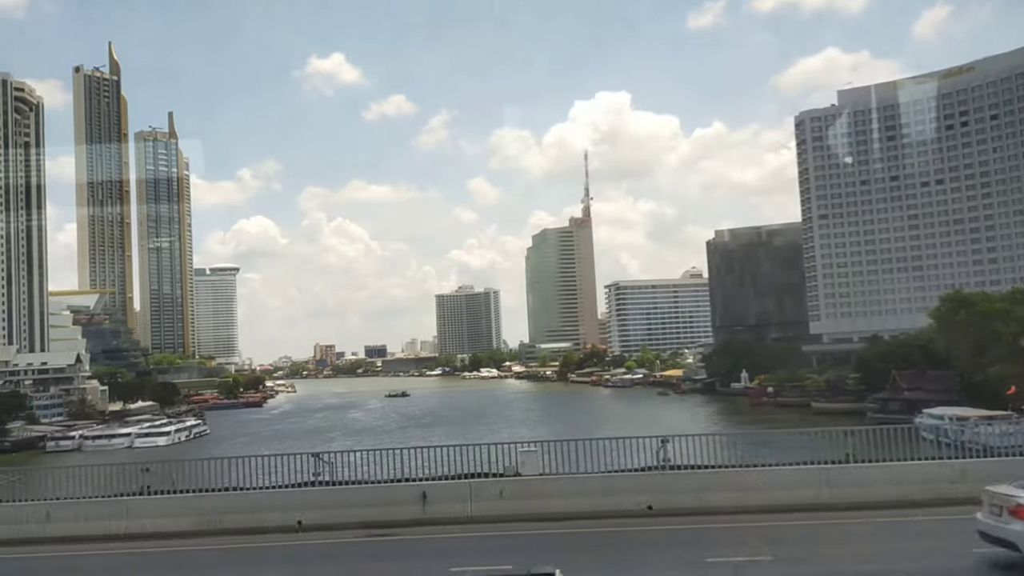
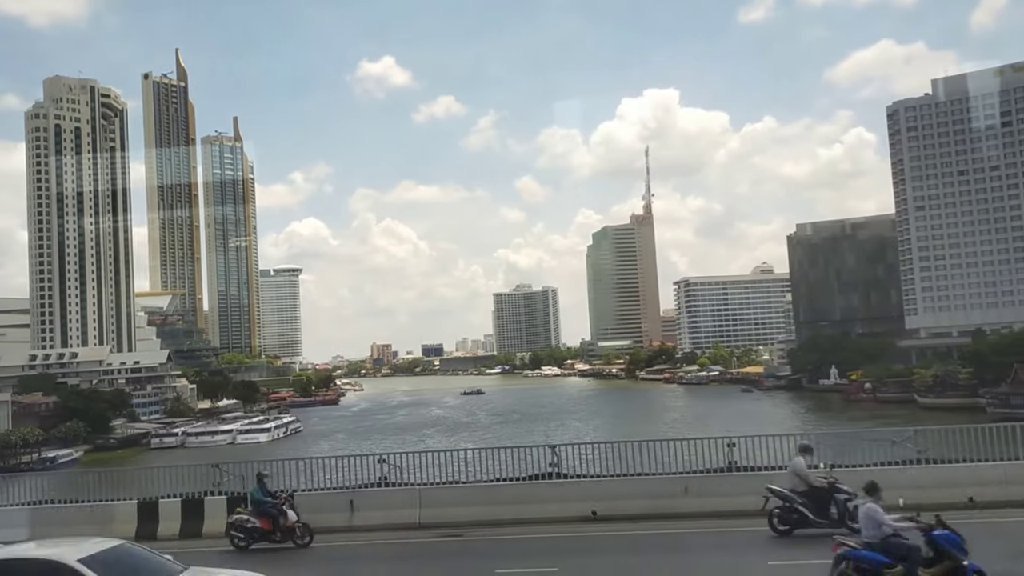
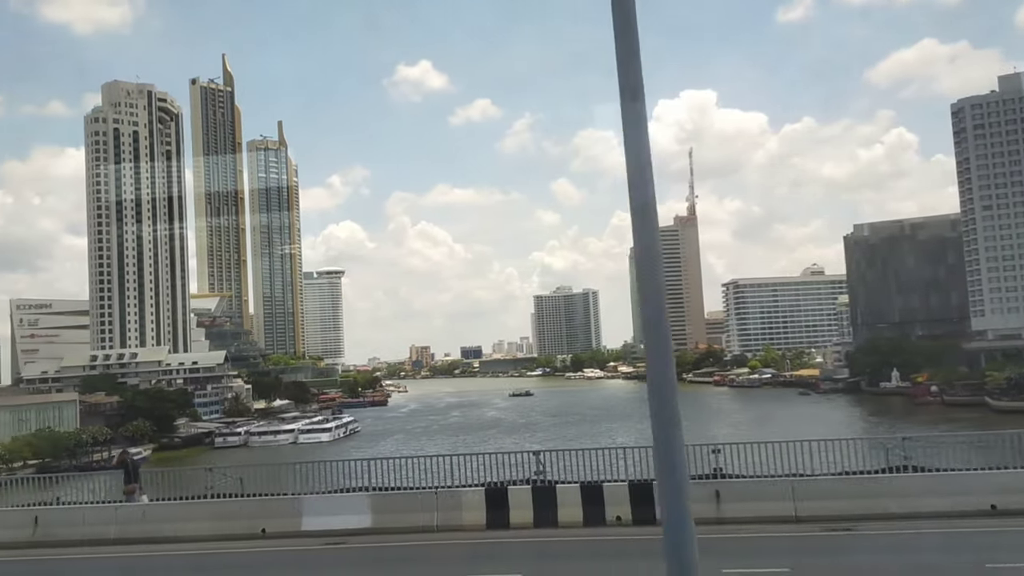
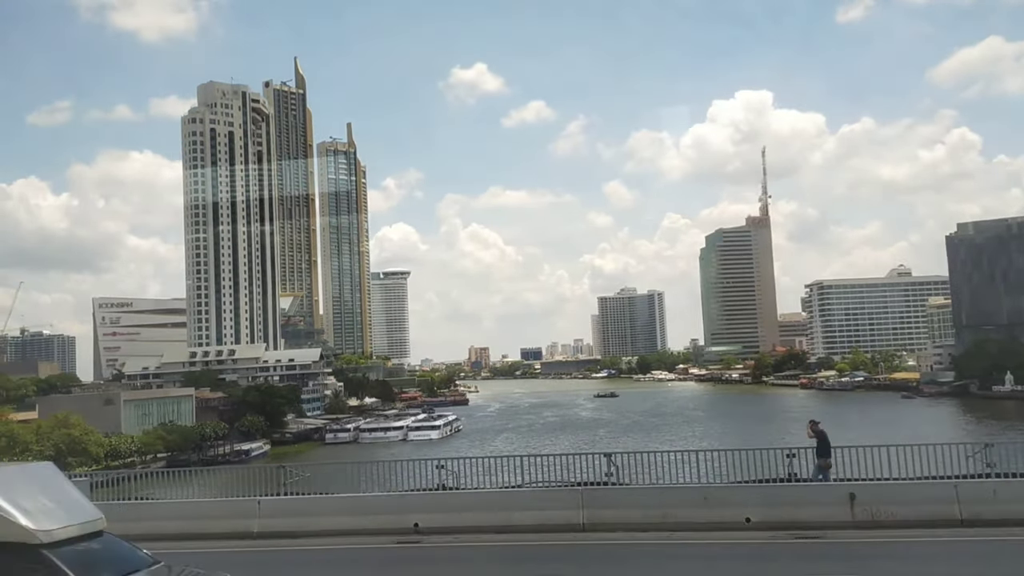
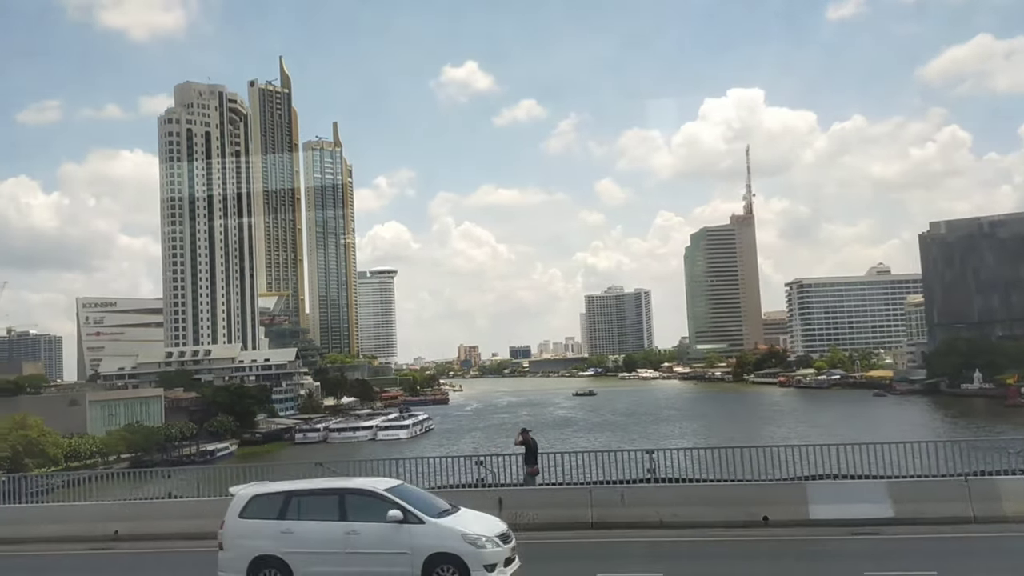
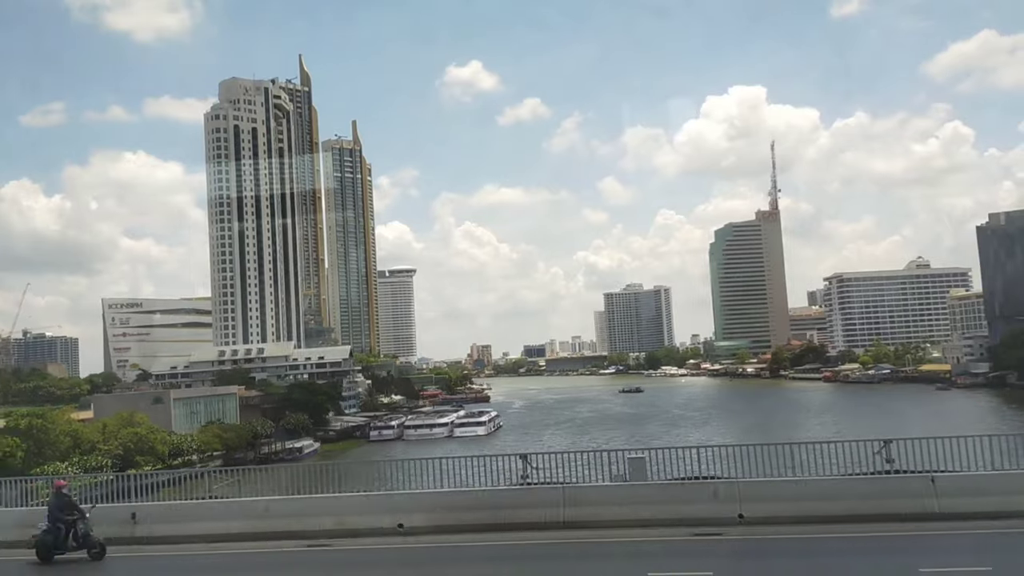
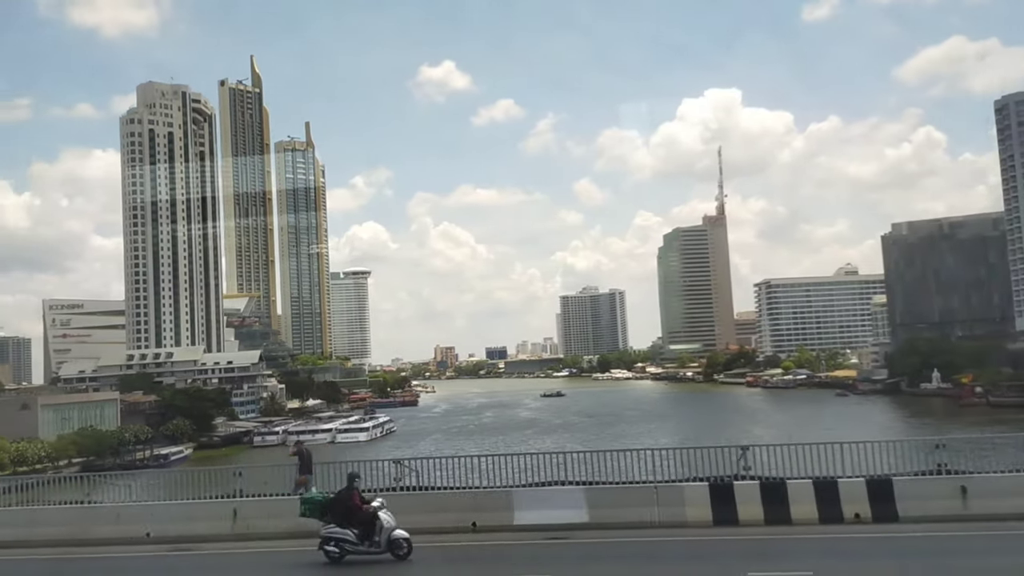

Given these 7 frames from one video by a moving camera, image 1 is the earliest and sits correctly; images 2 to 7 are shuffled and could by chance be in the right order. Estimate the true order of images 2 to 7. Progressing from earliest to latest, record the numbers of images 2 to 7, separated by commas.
2, 3, 7, 5, 4, 6
